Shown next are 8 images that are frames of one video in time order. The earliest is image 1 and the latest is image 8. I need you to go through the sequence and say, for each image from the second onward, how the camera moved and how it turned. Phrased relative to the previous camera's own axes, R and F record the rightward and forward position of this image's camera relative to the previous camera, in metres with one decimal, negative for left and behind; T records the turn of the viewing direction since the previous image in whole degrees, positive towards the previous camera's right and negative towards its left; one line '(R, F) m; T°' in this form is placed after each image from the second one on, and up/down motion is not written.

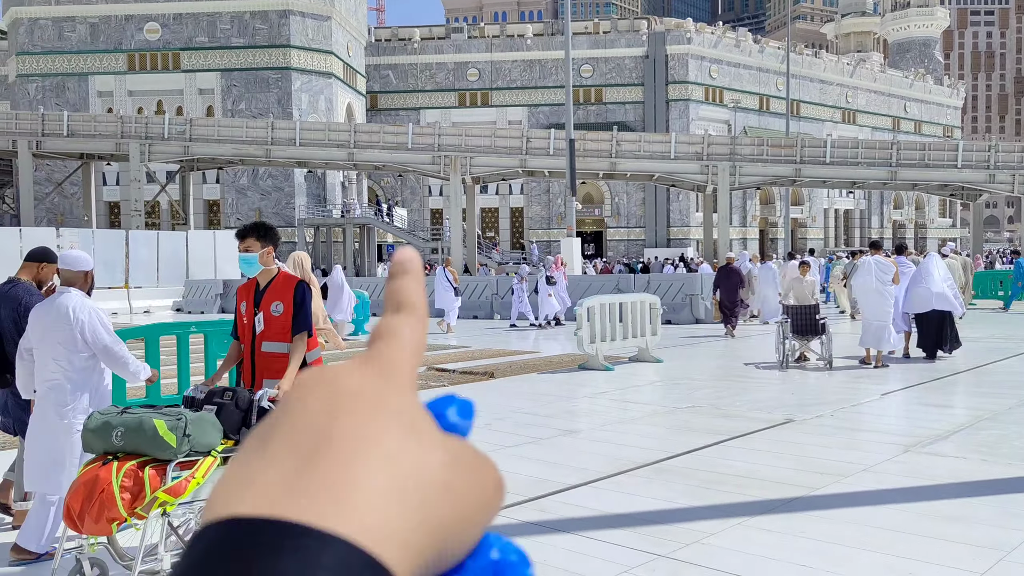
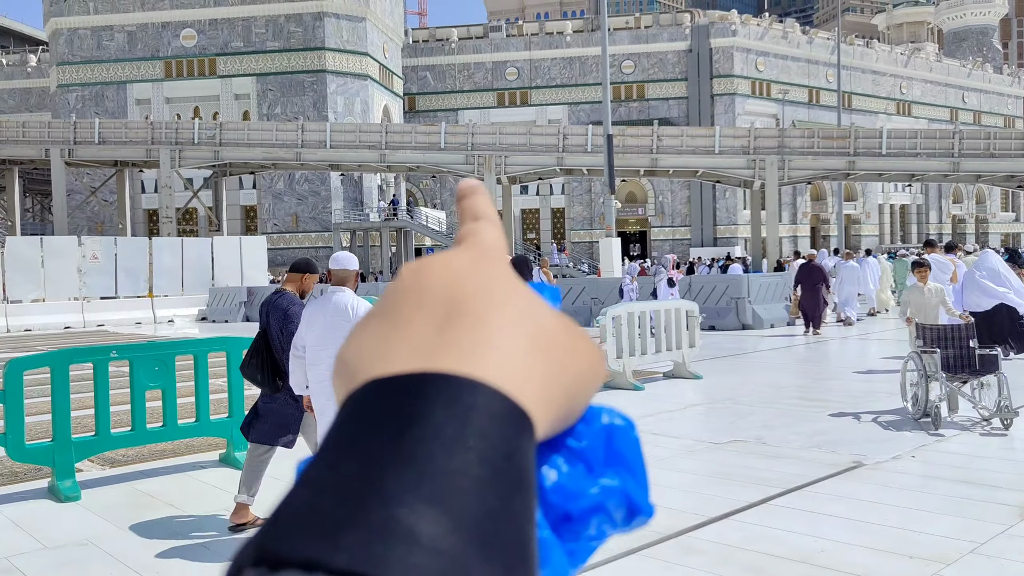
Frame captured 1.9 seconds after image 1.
(+0.3, +1.3) m; -3°
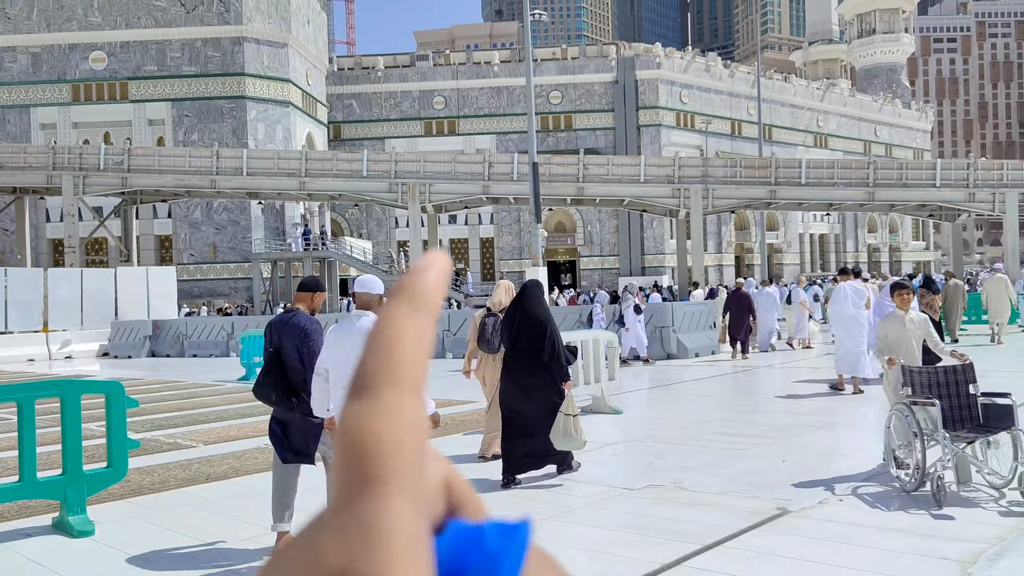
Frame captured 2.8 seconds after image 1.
(+0.3, +0.8) m; +5°
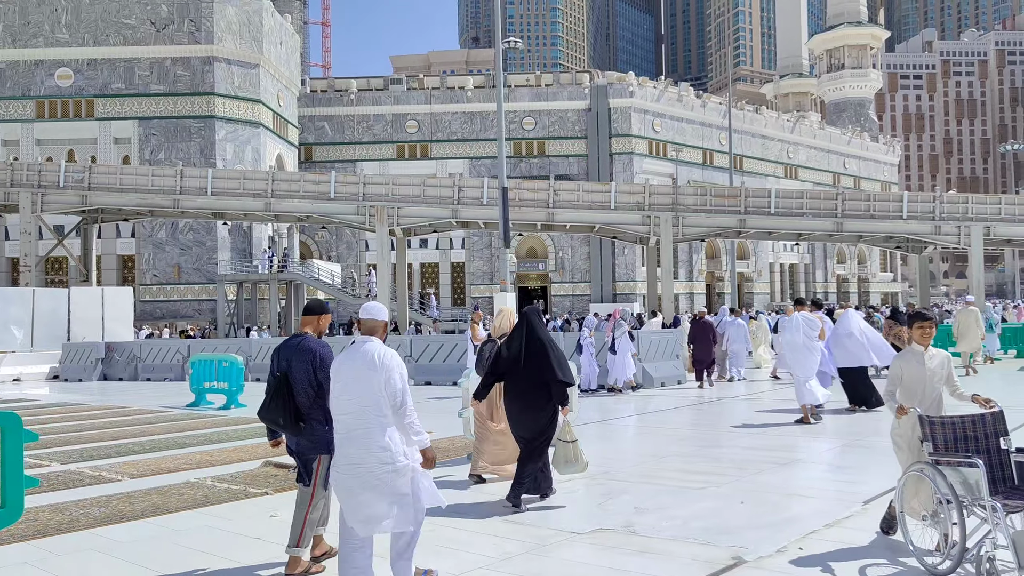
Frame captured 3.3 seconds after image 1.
(+0.2, +0.4) m; +2°
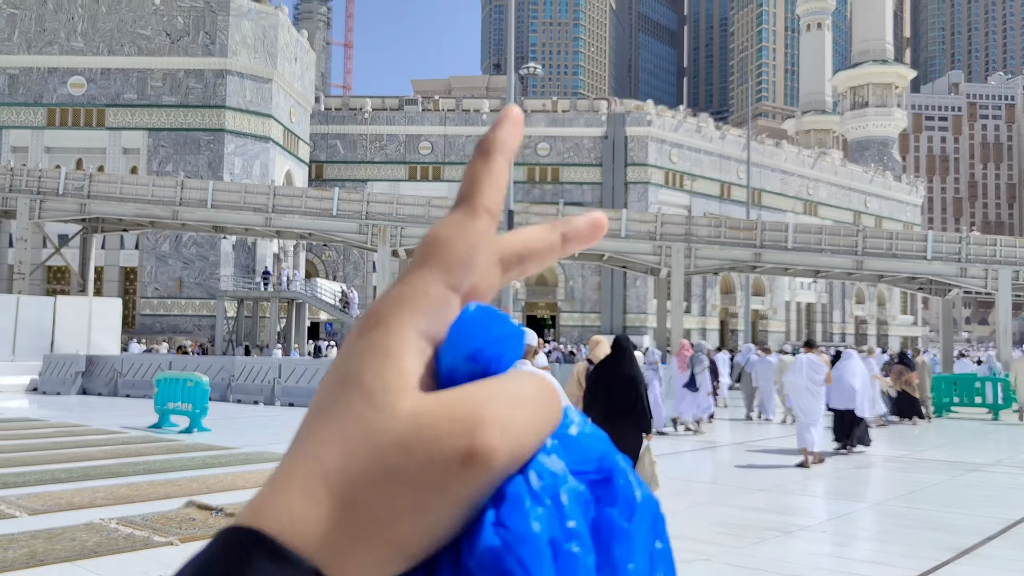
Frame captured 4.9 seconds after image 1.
(+0.5, +1.2) m; -1°
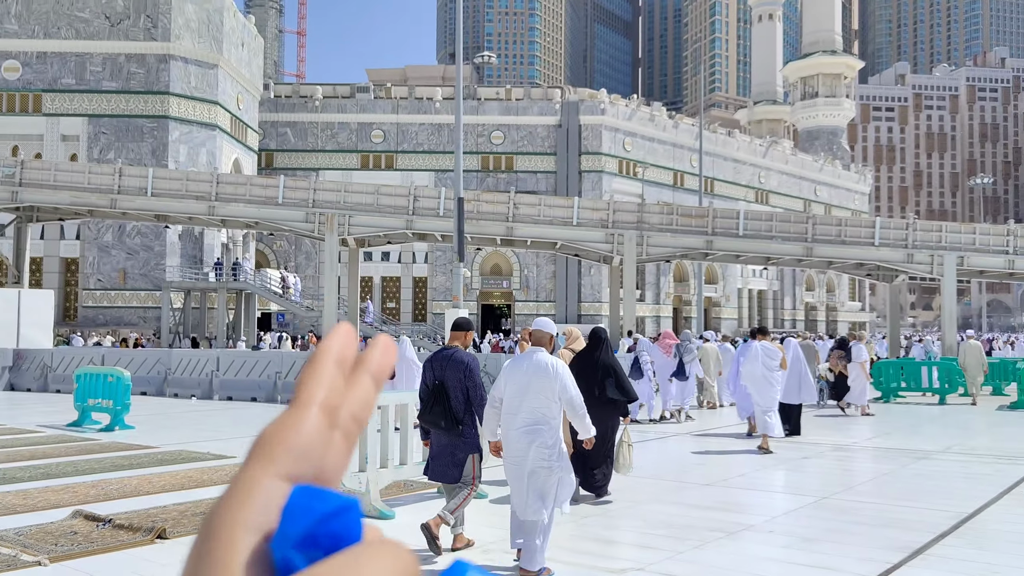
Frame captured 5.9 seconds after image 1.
(+0.2, +0.2) m; +3°
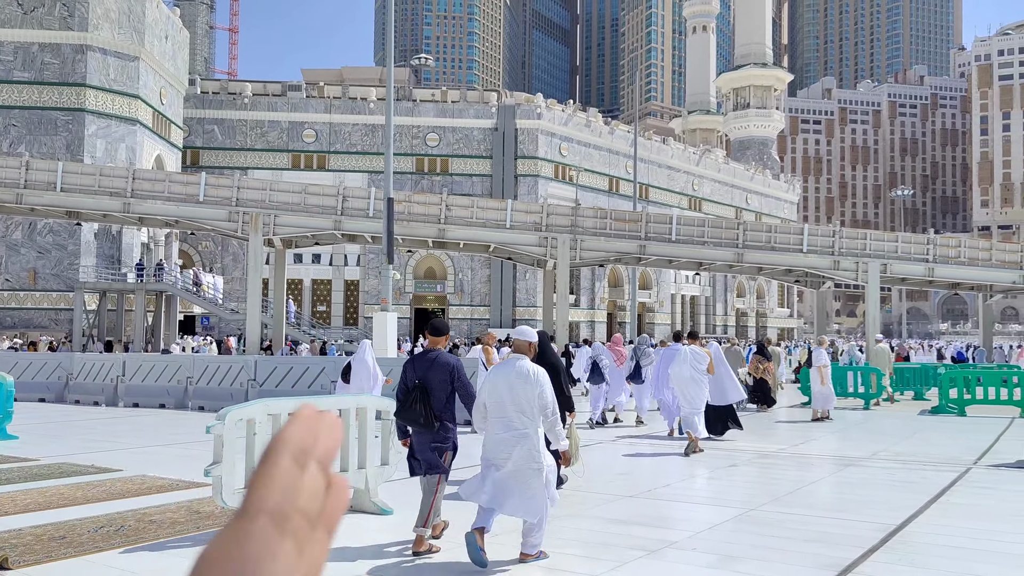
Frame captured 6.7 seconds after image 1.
(+0.2, +0.5) m; +4°
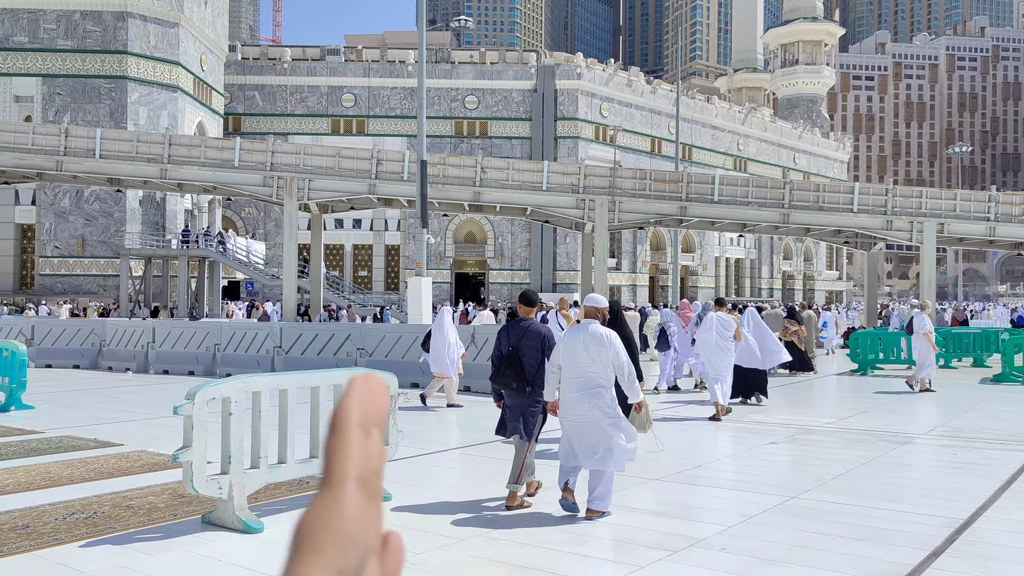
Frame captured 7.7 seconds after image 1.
(+0.2, +0.4) m; -3°
